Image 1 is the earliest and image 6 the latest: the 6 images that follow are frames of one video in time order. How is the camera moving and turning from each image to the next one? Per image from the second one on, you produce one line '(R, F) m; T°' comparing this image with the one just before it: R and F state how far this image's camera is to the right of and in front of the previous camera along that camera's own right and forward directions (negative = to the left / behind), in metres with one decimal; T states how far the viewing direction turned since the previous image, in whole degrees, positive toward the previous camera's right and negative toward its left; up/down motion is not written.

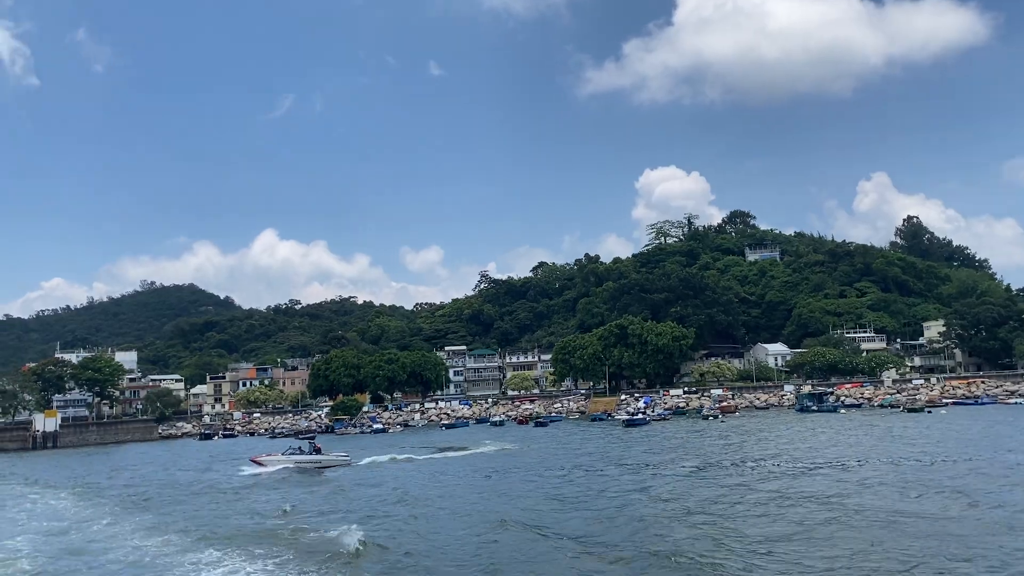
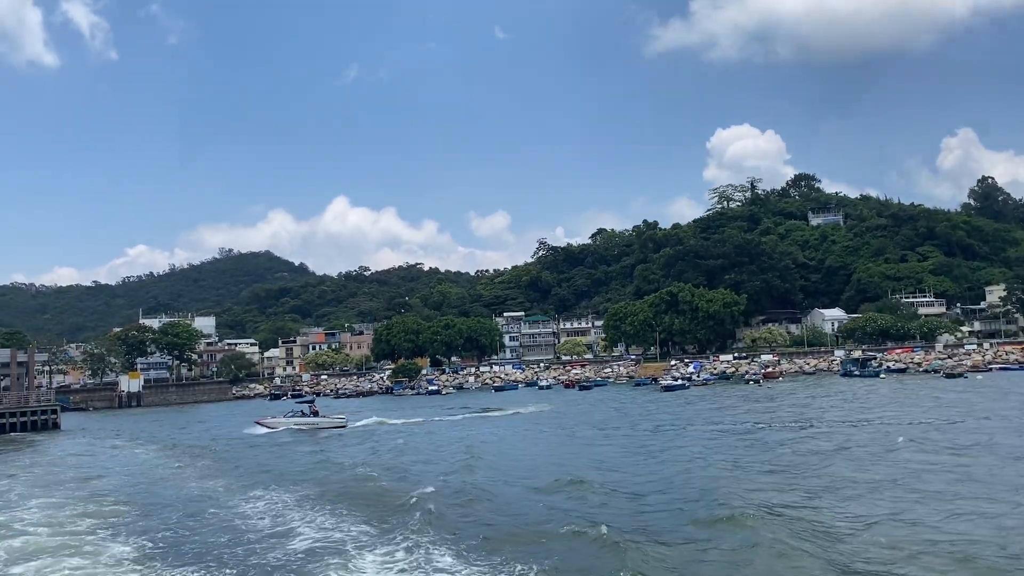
(+1.6, -2.3) m; -5°
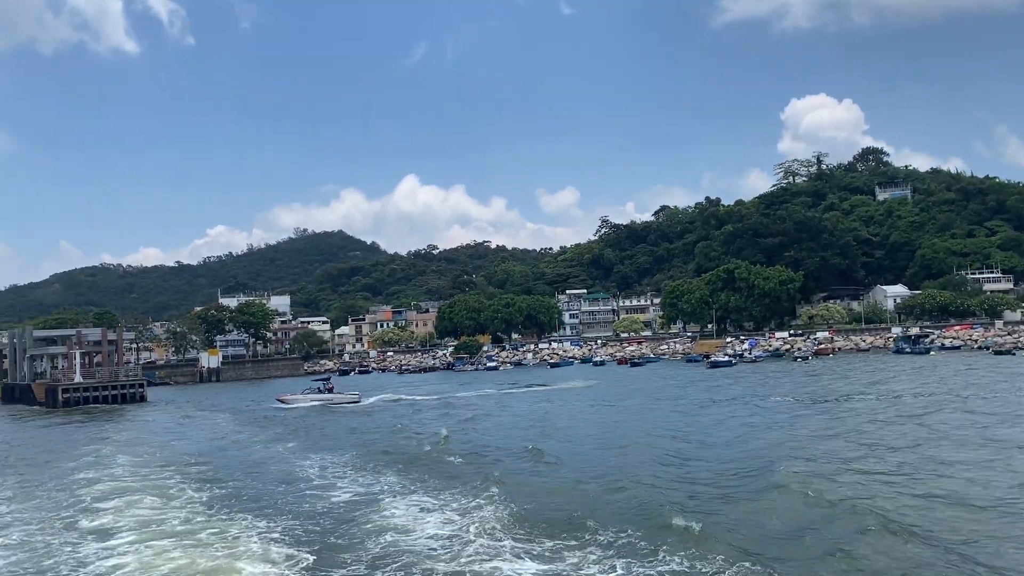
(+1.2, -2.3) m; -5°
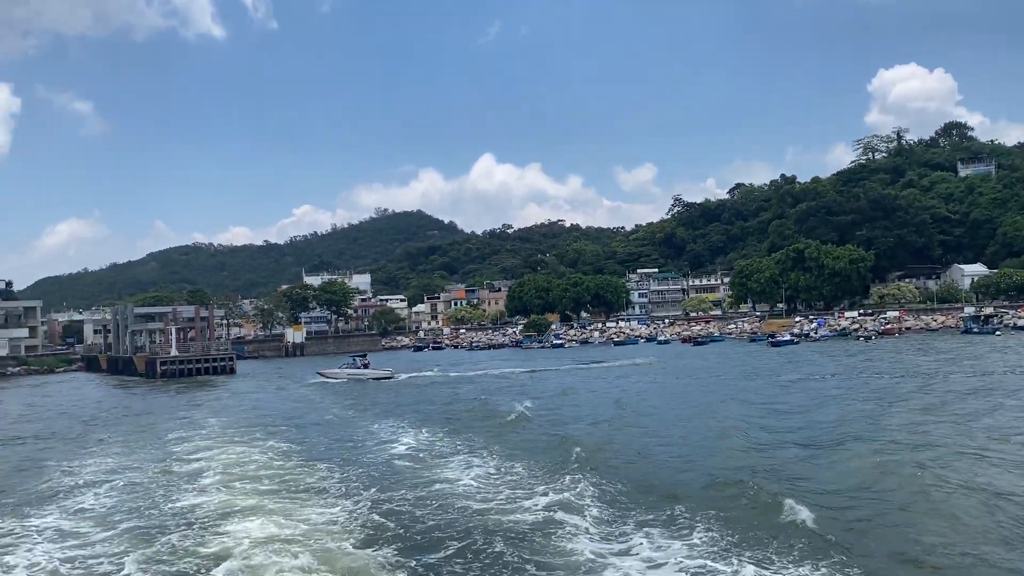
(+0.9, -2.2) m; -5°
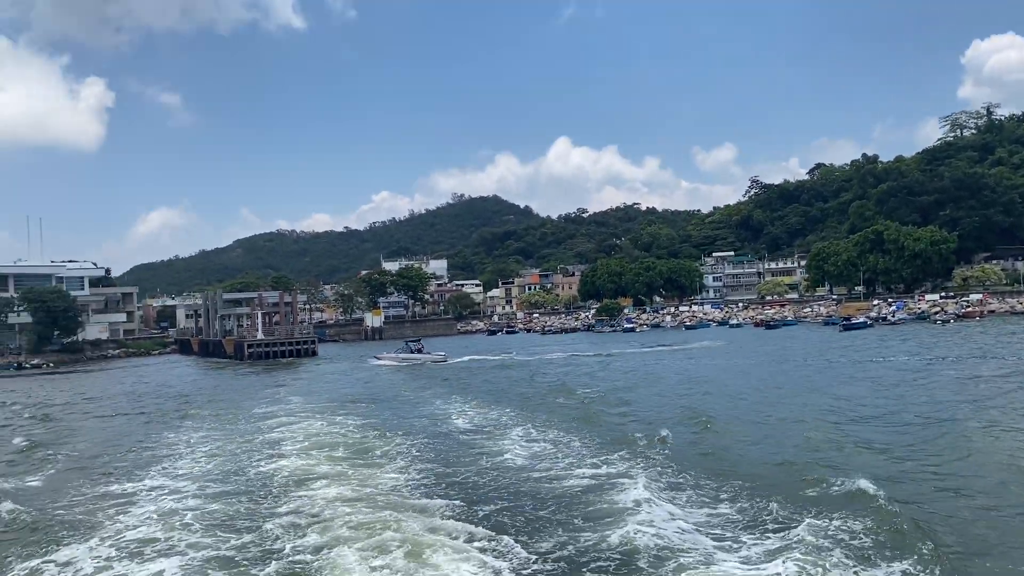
(+0.5, -1.1) m; -5°
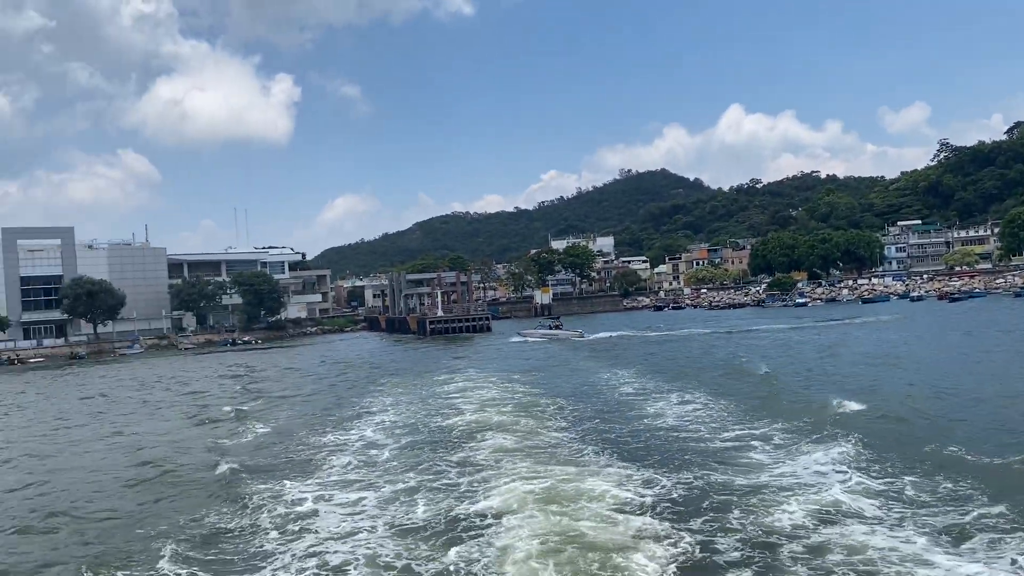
(+0.5, -2.2) m; -11°
